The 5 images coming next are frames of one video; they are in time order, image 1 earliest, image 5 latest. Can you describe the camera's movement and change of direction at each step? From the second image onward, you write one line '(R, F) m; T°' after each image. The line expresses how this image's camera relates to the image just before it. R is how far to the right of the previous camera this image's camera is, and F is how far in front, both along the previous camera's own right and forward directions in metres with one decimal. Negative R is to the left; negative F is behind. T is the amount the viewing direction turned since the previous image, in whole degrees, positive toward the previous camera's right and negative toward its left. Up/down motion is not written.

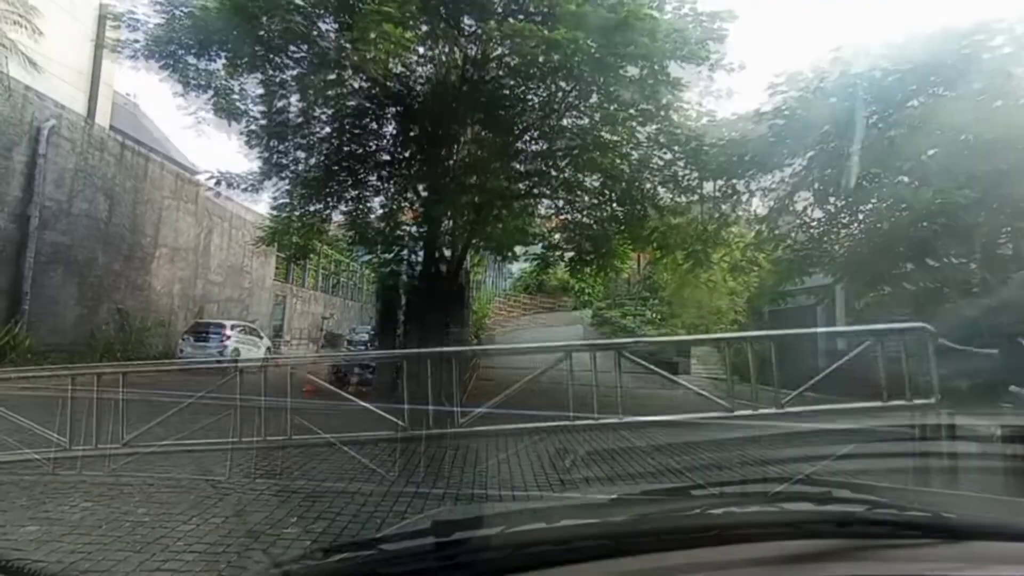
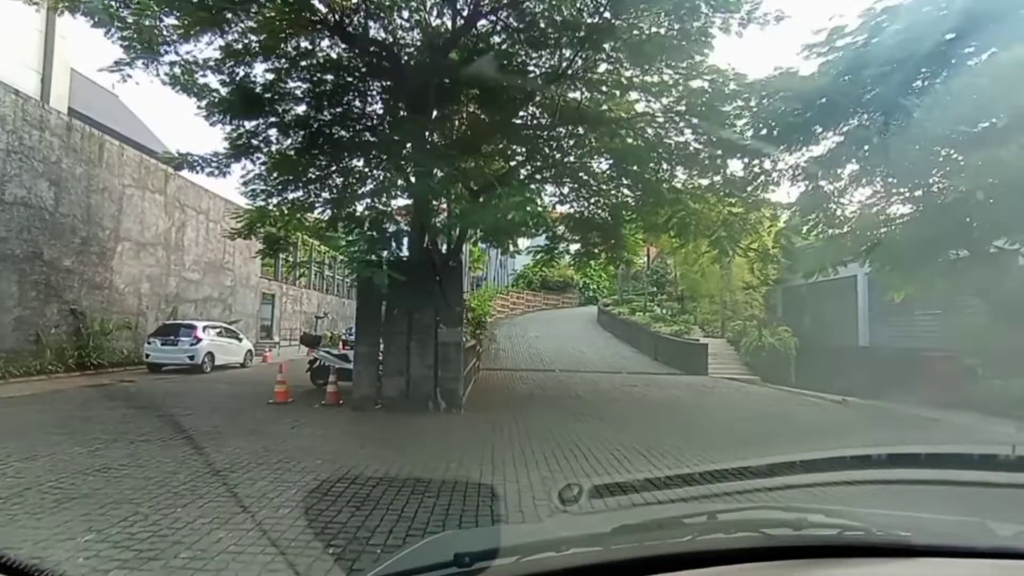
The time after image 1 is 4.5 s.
(0.0, +1.0) m; 0°
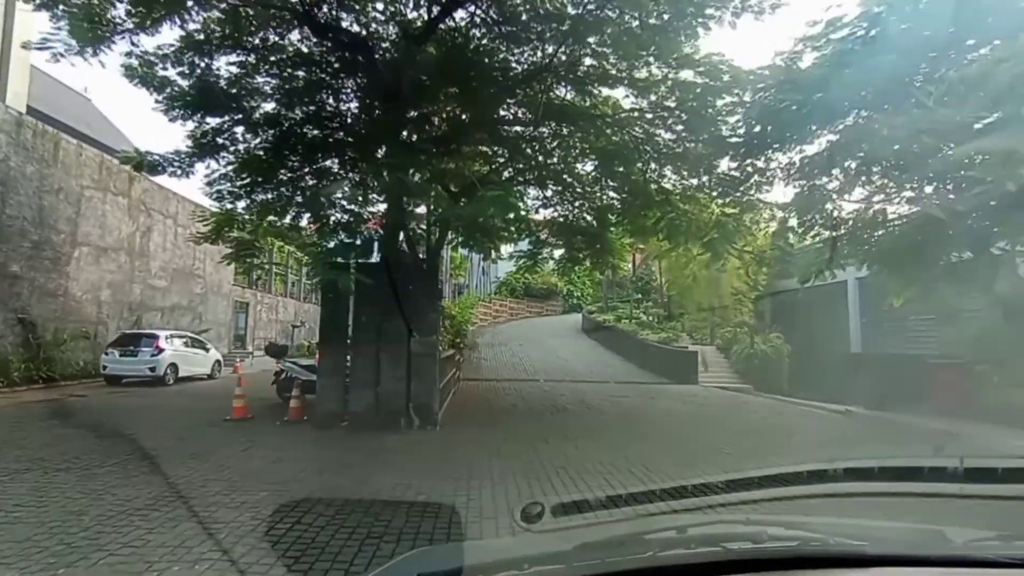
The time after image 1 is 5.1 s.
(0.0, +0.4) m; +1°
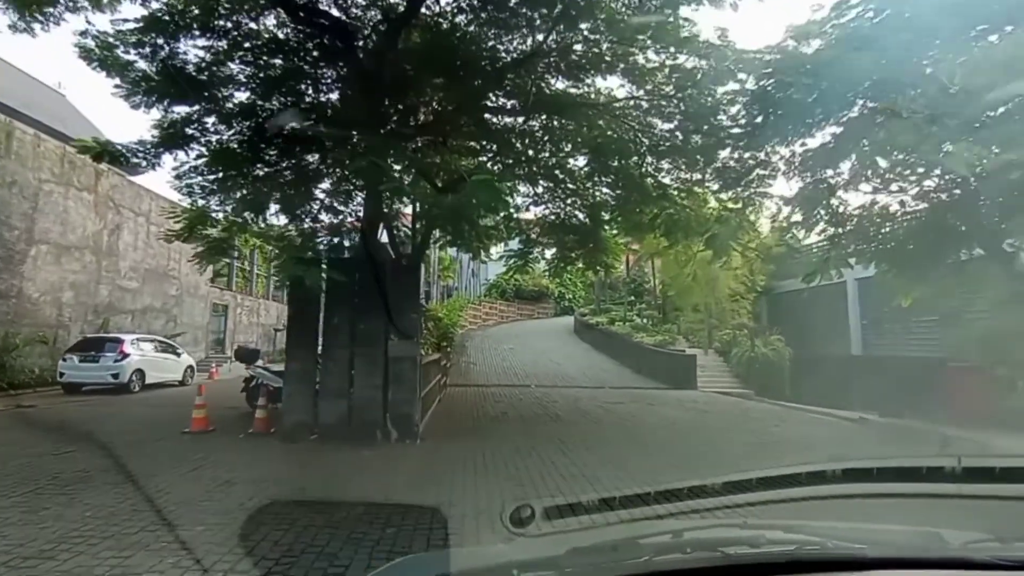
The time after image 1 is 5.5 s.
(0.0, +0.5) m; +1°
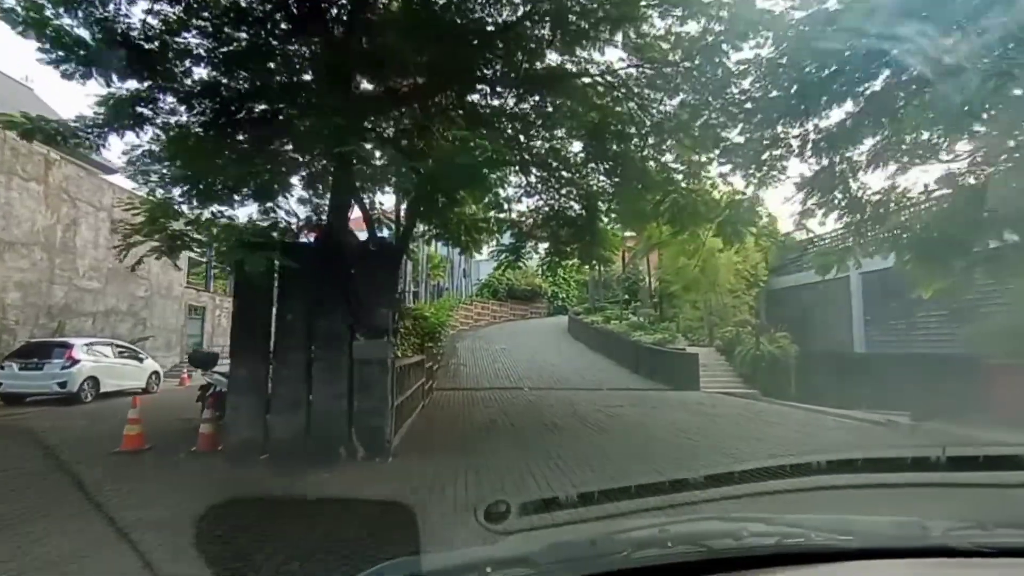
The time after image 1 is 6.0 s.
(0.0, +0.7) m; +1°
